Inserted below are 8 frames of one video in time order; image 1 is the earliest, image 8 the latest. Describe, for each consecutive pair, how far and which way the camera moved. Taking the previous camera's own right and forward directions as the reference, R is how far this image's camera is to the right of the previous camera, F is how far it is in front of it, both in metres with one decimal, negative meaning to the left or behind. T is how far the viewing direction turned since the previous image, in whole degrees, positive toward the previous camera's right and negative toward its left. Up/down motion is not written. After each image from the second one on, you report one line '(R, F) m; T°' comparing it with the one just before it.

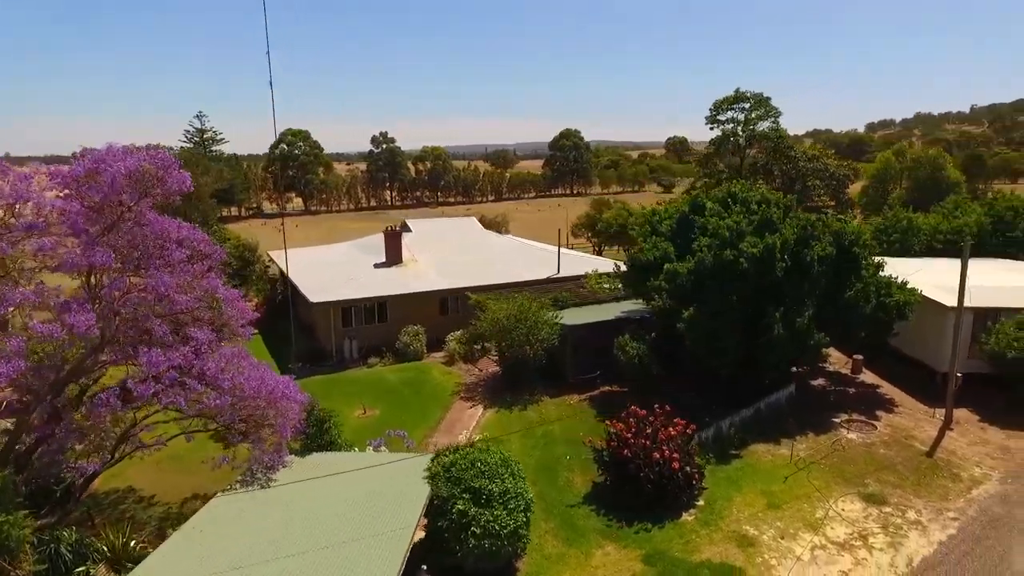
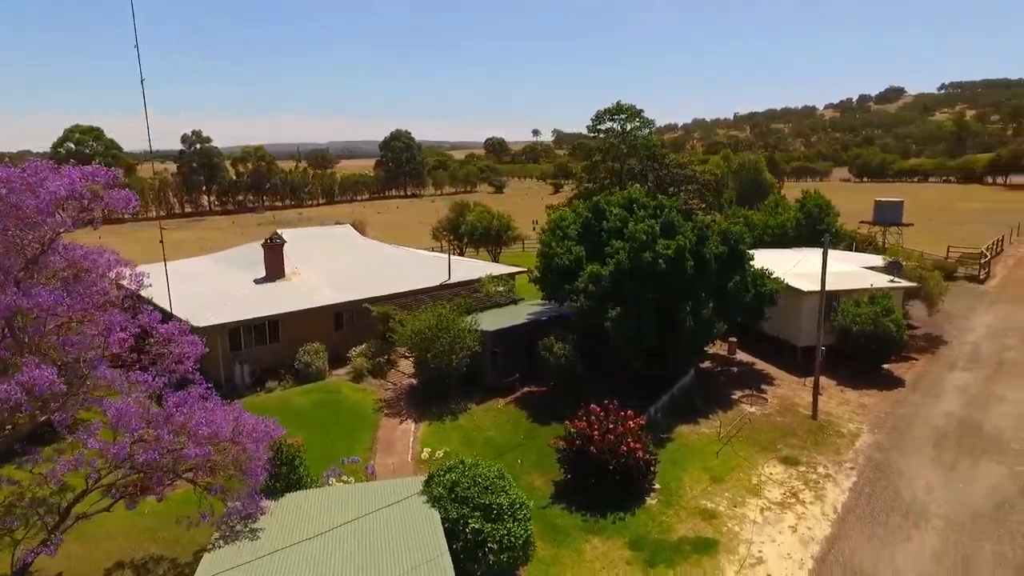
(-3.4, +0.3) m; +16°
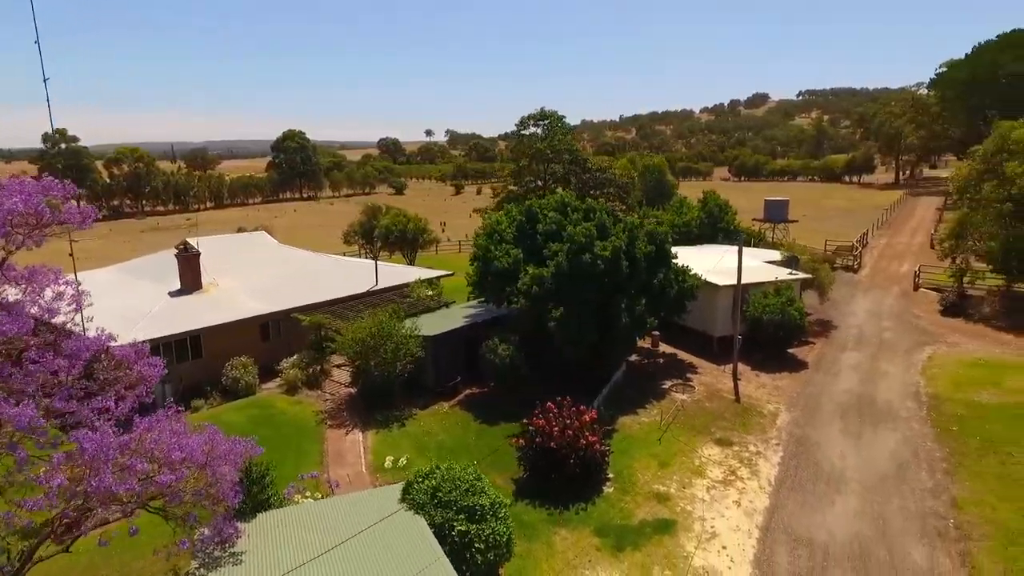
(-1.6, -0.3) m; +10°
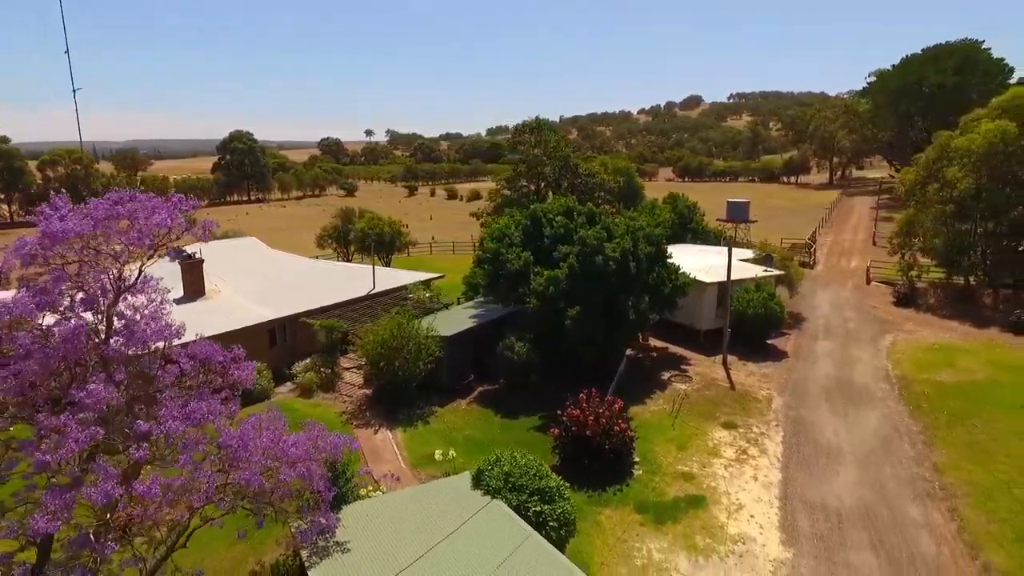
(-2.7, -1.1) m; +5°
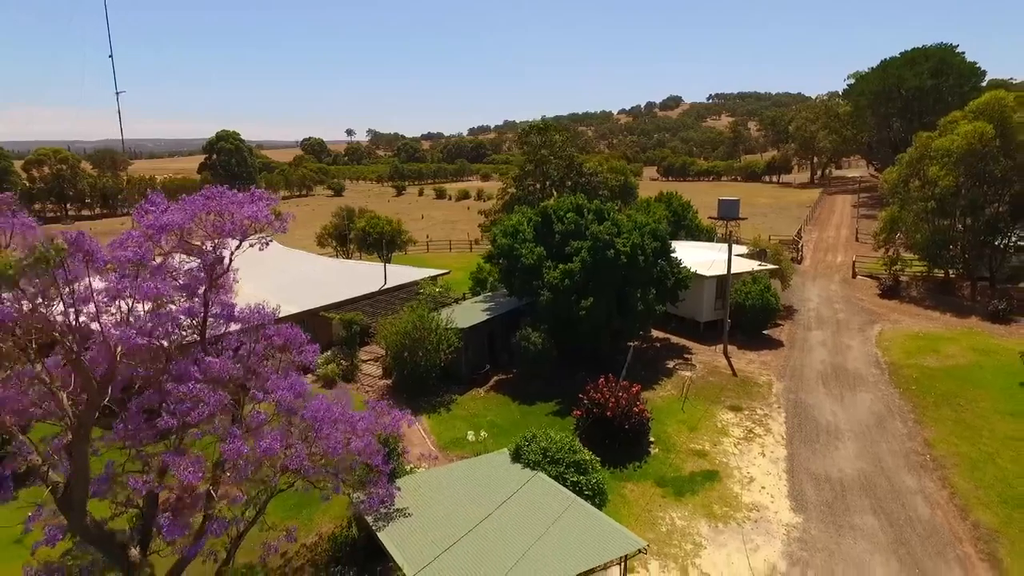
(-1.3, -1.2) m; +2°
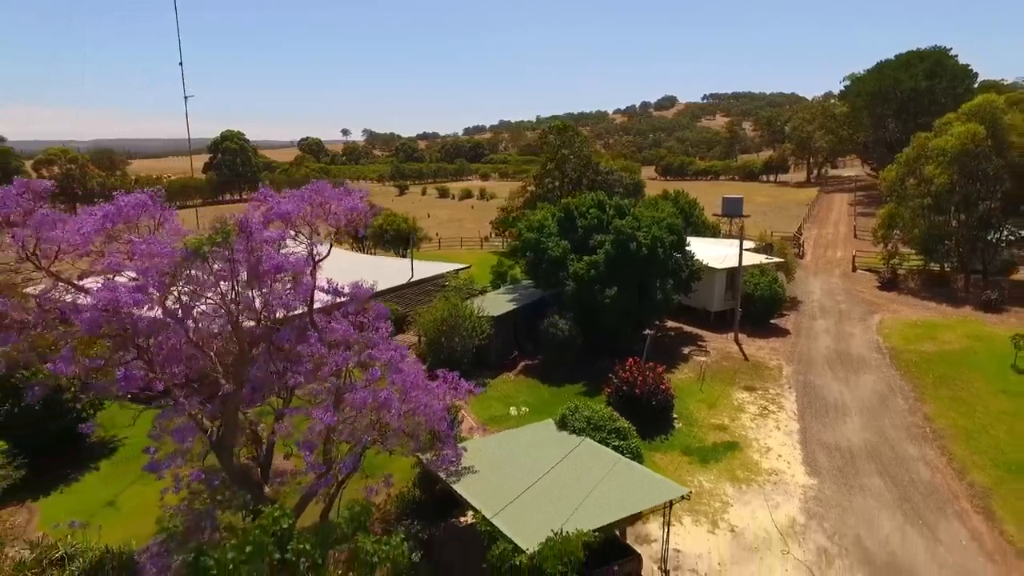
(-1.4, -1.8) m; 0°
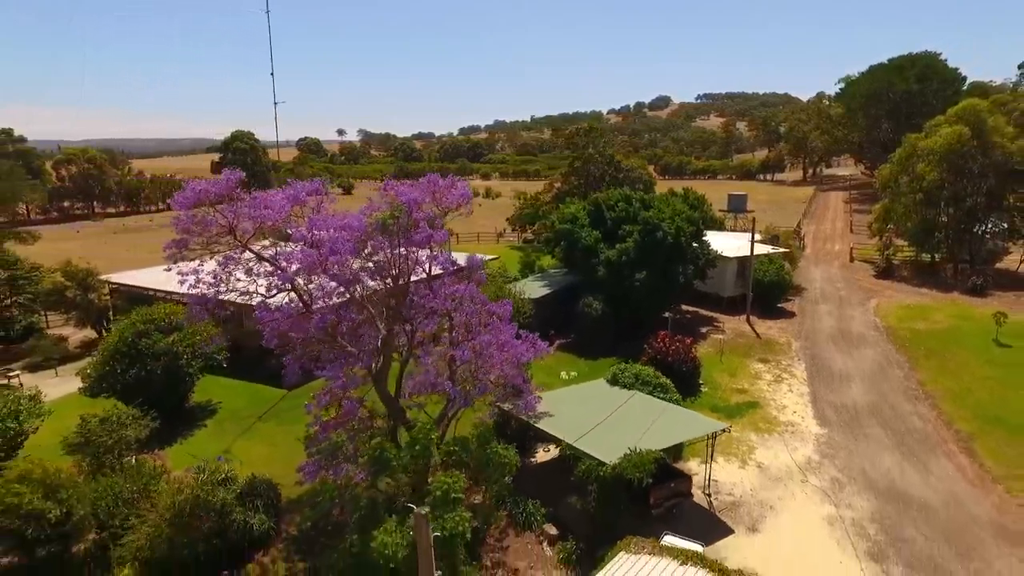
(-2.2, -3.1) m; +1°
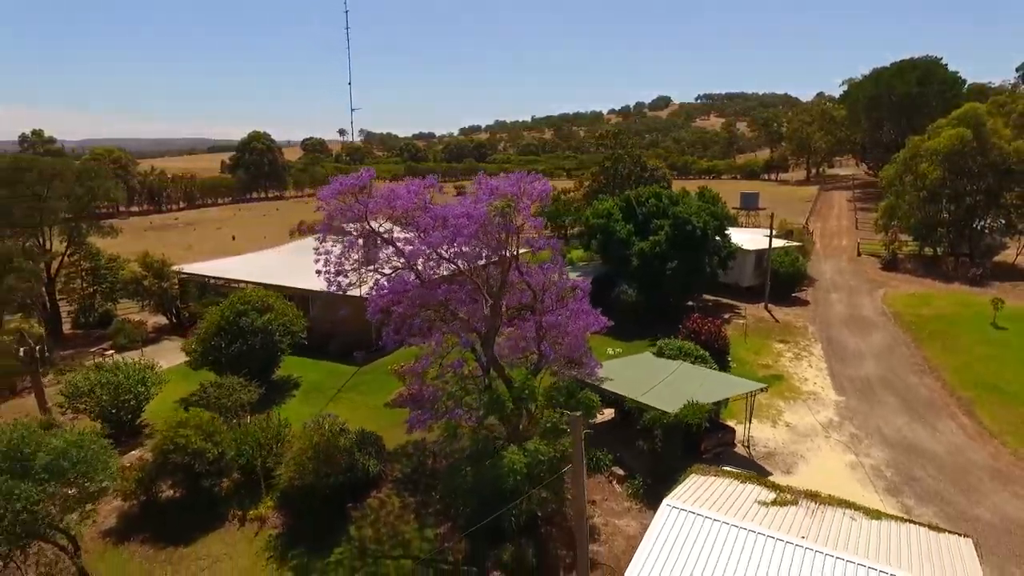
(-2.3, -2.9) m; 0°
